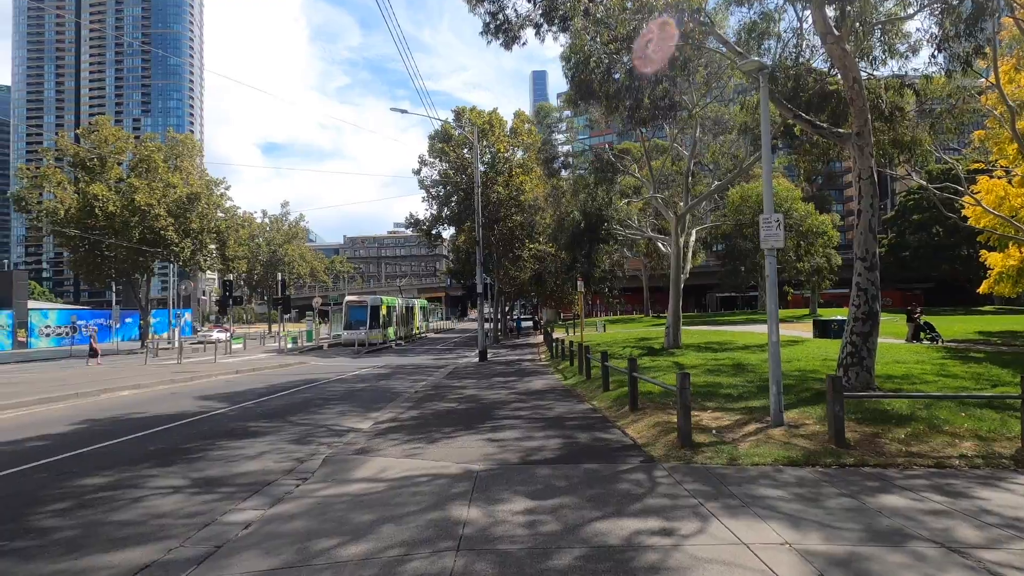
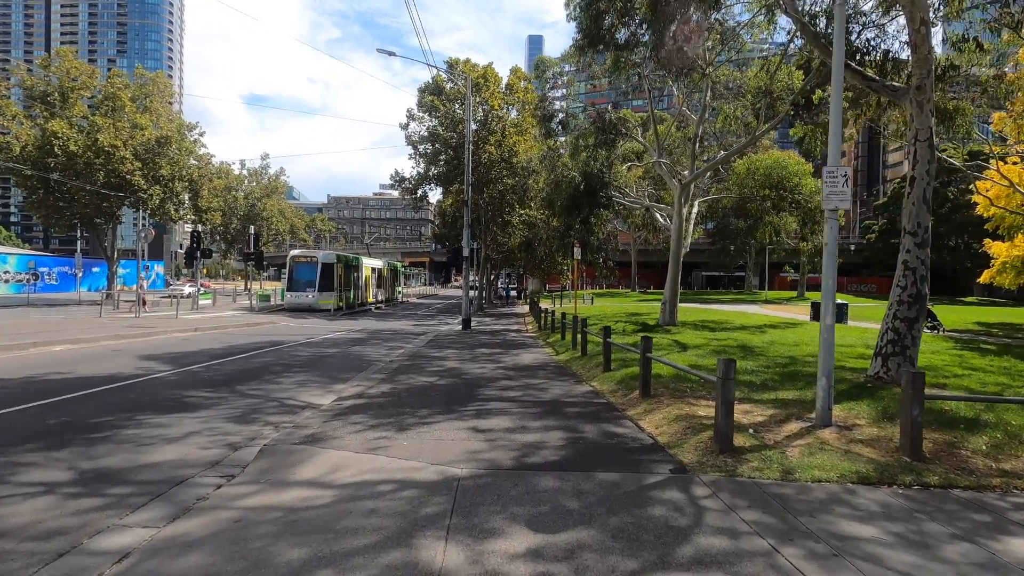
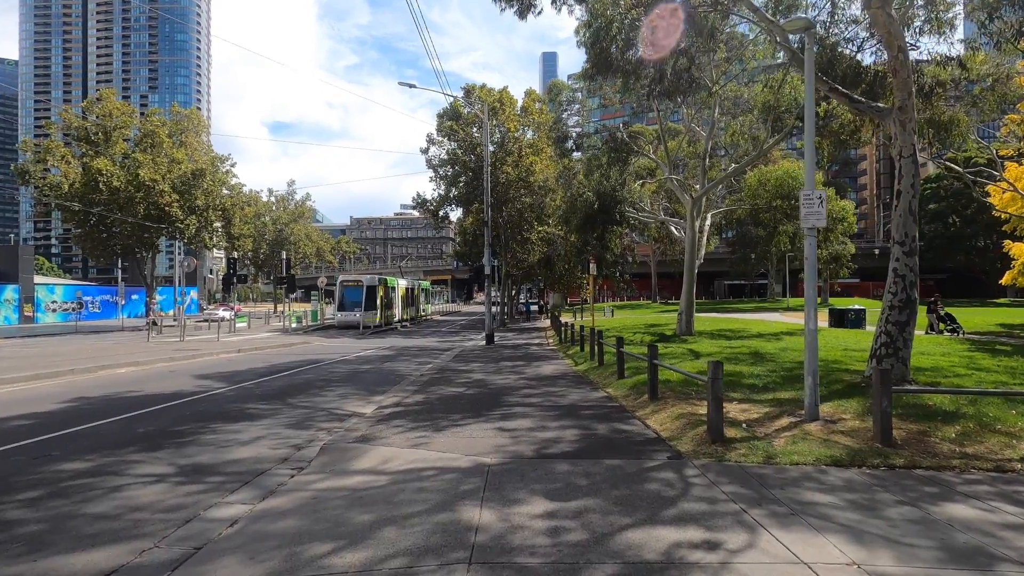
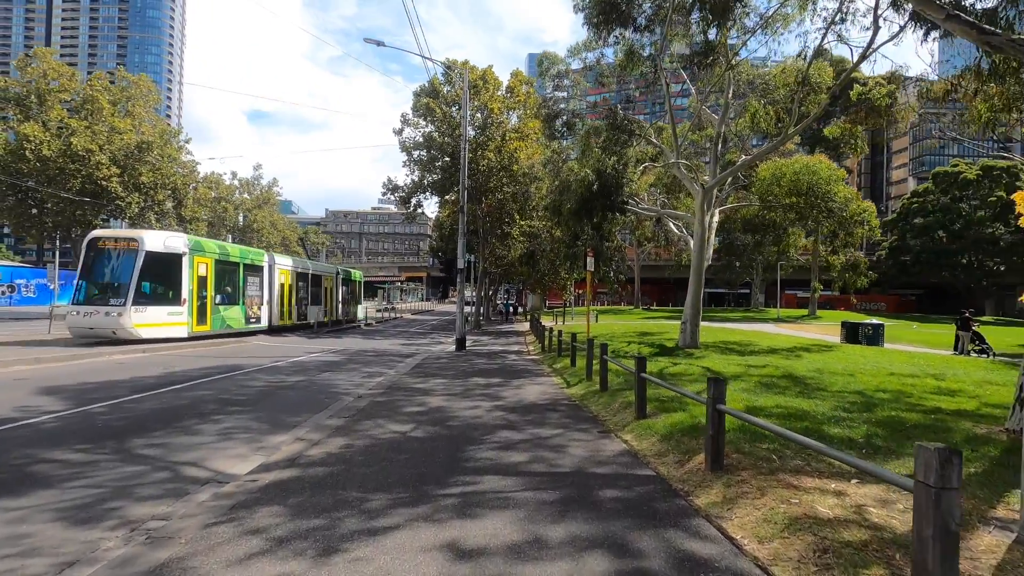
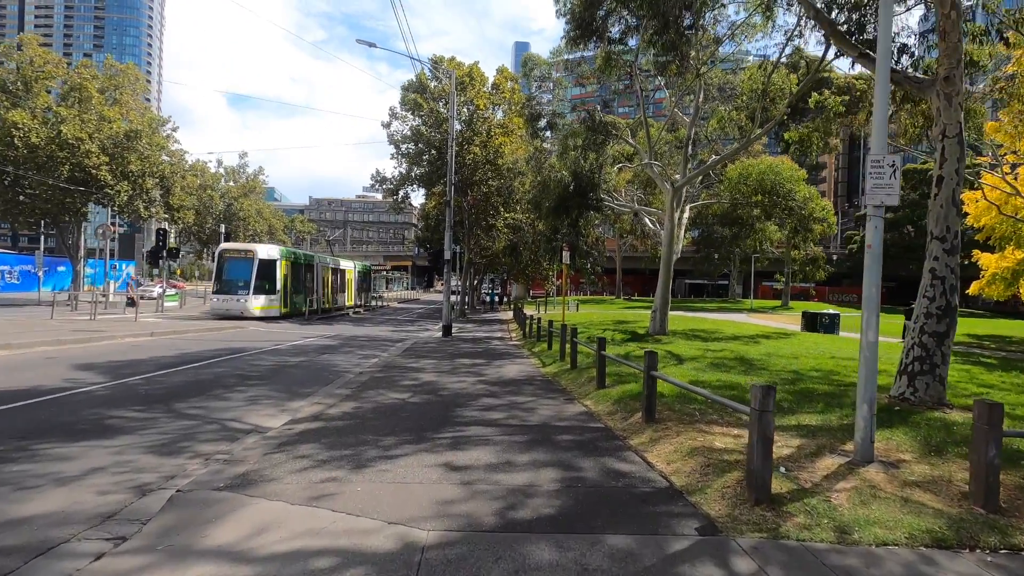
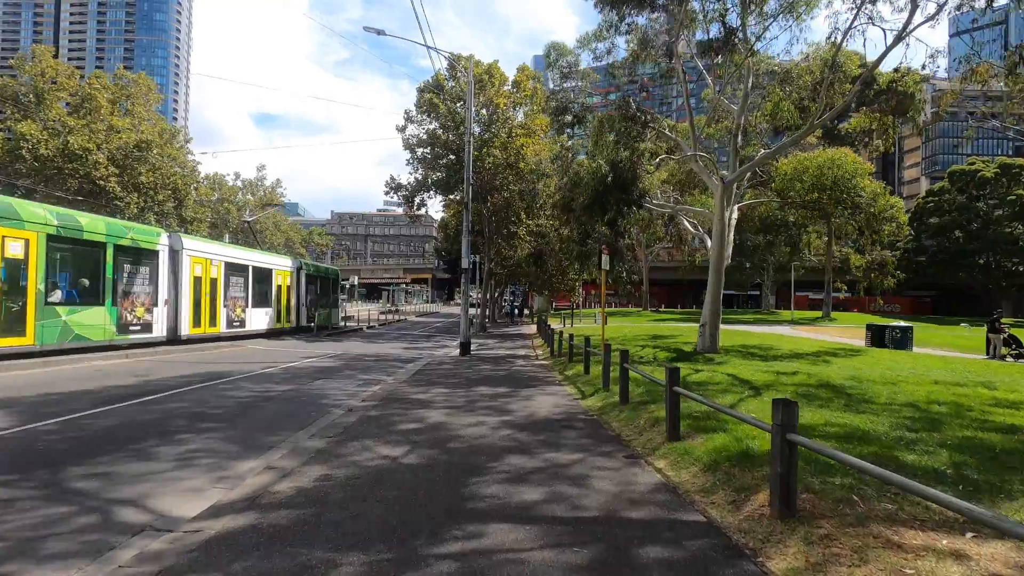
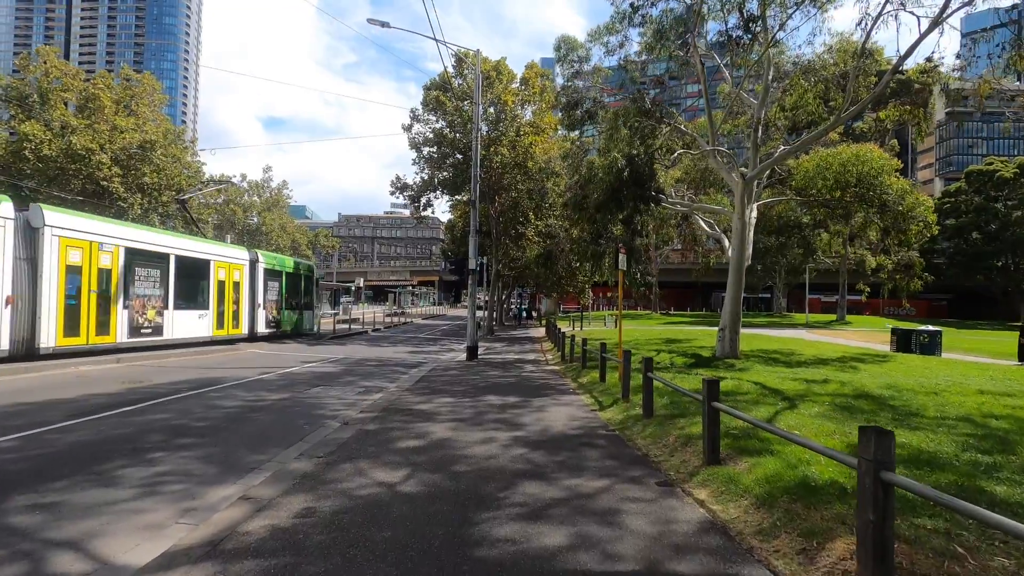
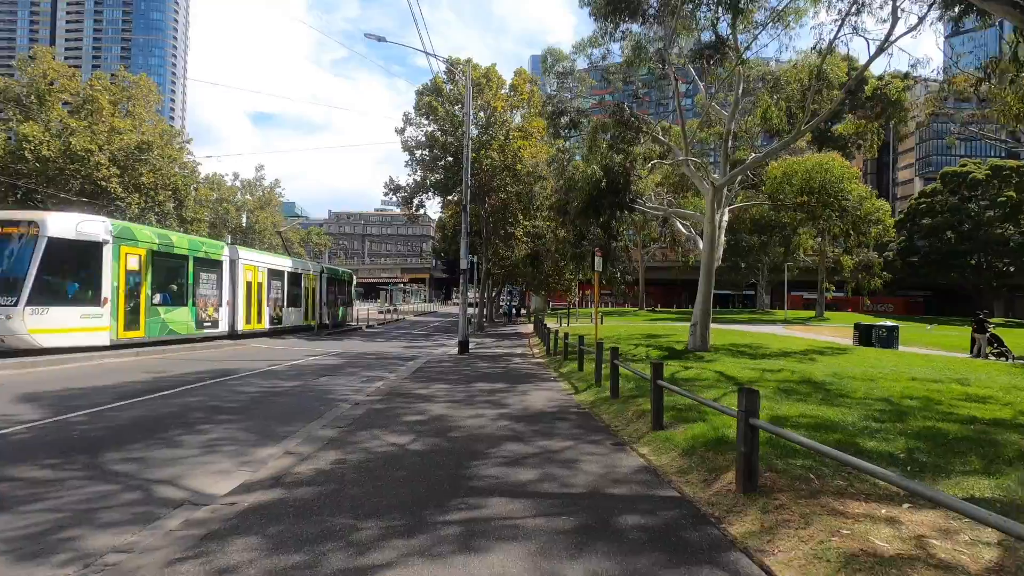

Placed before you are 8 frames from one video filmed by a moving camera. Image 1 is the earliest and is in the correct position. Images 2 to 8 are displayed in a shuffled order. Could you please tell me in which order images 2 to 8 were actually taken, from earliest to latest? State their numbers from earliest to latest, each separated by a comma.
3, 2, 5, 4, 8, 6, 7
